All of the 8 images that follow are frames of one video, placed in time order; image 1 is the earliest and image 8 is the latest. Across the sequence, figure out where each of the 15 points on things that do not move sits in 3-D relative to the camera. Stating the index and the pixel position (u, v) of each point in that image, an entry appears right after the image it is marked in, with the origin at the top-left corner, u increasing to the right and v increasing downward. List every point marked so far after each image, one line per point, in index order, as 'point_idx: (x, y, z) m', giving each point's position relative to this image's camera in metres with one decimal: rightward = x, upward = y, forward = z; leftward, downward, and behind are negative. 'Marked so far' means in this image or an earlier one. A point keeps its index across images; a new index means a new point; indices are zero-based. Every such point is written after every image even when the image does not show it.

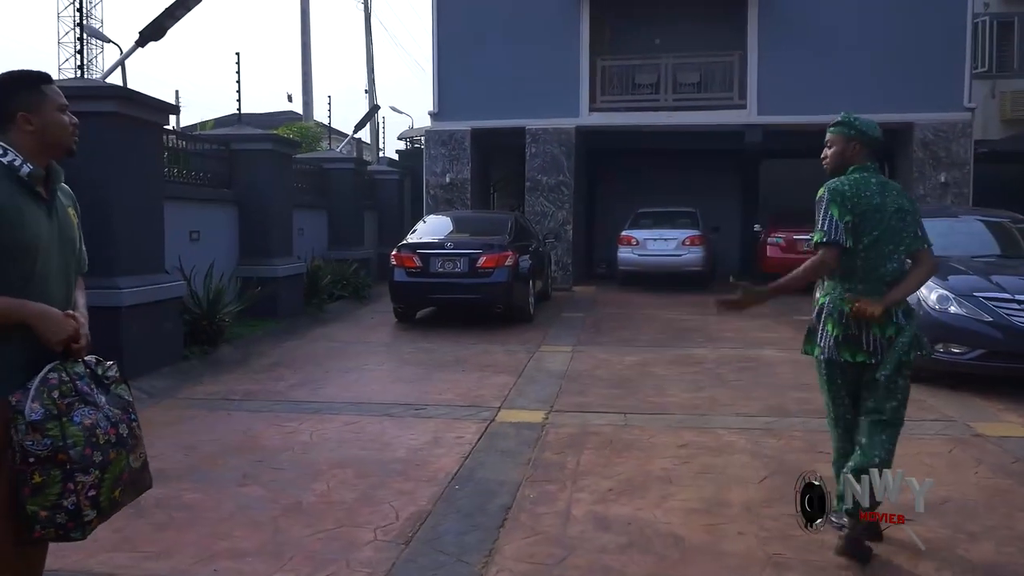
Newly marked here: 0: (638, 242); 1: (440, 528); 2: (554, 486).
0: (+2.2, +0.8, +16.5) m
1: (-0.3, -1.1, +4.4) m
2: (+0.2, -1.1, +5.1) m
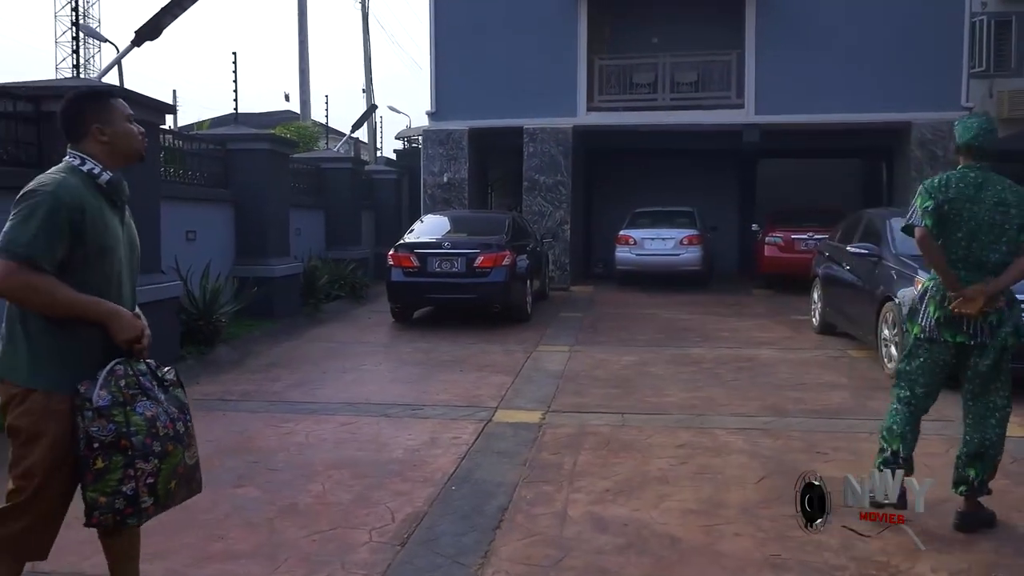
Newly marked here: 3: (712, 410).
0: (+2.2, +0.8, +16.4) m
1: (-0.4, -1.1, +4.4) m
2: (+0.2, -1.1, +5.1) m
3: (+1.5, -0.9, +6.9) m
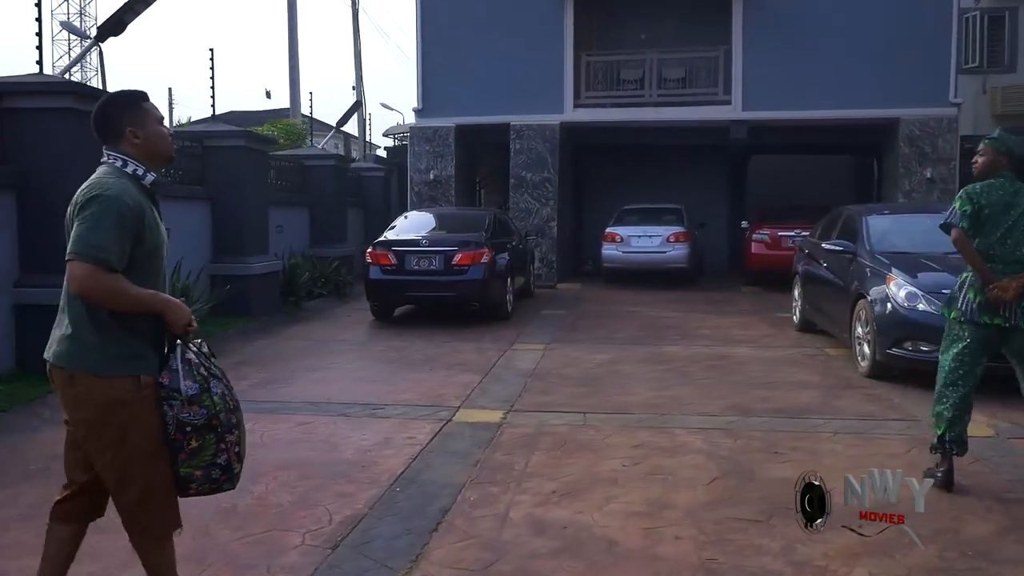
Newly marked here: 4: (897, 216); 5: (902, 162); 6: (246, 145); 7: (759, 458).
0: (+1.9, +0.9, +16.3) m
1: (-0.7, -1.1, +4.3) m
2: (-0.1, -1.1, +5.0) m
3: (+1.2, -0.9, +6.8) m
4: (+3.8, +0.7, +9.2) m
5: (+6.6, +2.1, +15.7) m
6: (-3.3, +1.8, +11.5) m
7: (+1.5, -1.0, +5.5) m
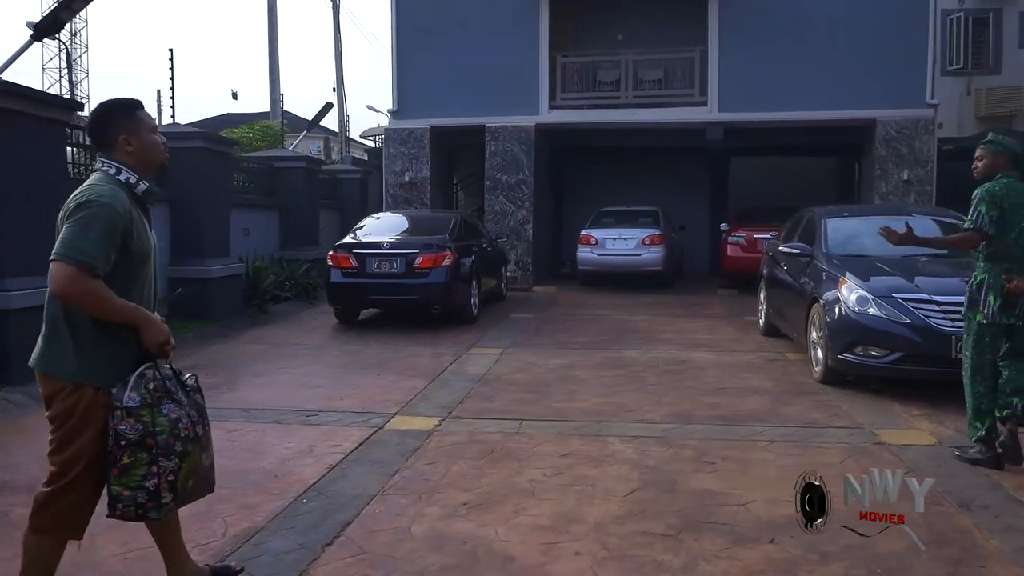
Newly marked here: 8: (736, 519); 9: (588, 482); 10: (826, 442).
0: (+1.5, +0.8, +16.2) m
1: (-1.1, -1.2, +4.2) m
2: (-0.5, -1.1, +4.8) m
3: (+0.7, -0.9, +6.6) m
4: (+3.4, +0.7, +9.1) m
5: (+6.2, +2.1, +15.5) m
6: (-3.8, +1.7, +11.4) m
7: (+1.0, -1.0, +5.3) m
8: (+1.1, -1.1, +4.4) m
9: (+0.4, -1.1, +5.1) m
10: (+2.0, -1.0, +5.9) m
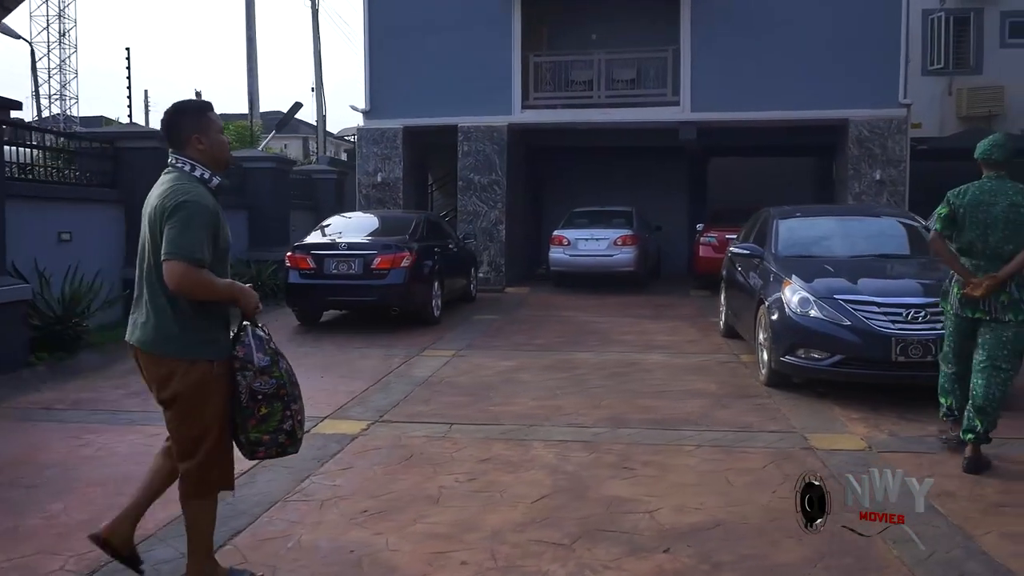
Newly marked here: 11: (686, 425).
0: (+1.0, +0.8, +16.1) m
1: (-1.6, -1.2, +4.0) m
2: (-1.0, -1.1, +4.7) m
3: (+0.3, -0.9, +6.5) m
4: (+2.9, +0.7, +8.9) m
5: (+5.7, +2.1, +15.4) m
6: (-4.3, +1.7, +11.2) m
7: (+0.5, -1.0, +5.2) m
8: (+0.6, -1.1, +4.3) m
9: (-0.1, -1.1, +4.9) m
10: (+1.5, -1.0, +5.7) m
11: (+1.2, -0.9, +6.4) m
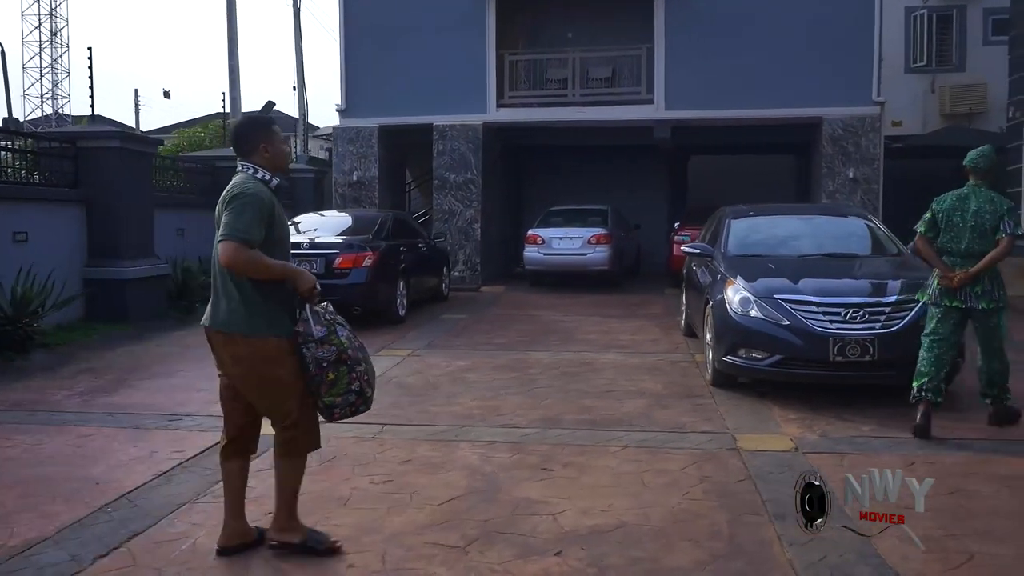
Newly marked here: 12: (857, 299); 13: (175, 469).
0: (+0.5, +0.8, +16.0) m
1: (-2.1, -1.2, +4.0) m
2: (-1.5, -1.1, +4.7) m
3: (-0.2, -0.9, +6.5) m
4: (+2.4, +0.7, +8.9) m
5: (+5.2, +2.1, +15.4) m
6: (-4.7, +1.7, +11.2) m
7: (+0.1, -1.0, +5.2) m
8: (+0.1, -1.1, +4.3) m
9: (-0.5, -1.1, +4.9) m
10: (+1.0, -1.0, +5.7) m
11: (+0.7, -0.9, +6.3) m
12: (+2.5, -0.1, +6.8) m
13: (-2.0, -1.1, +5.4) m
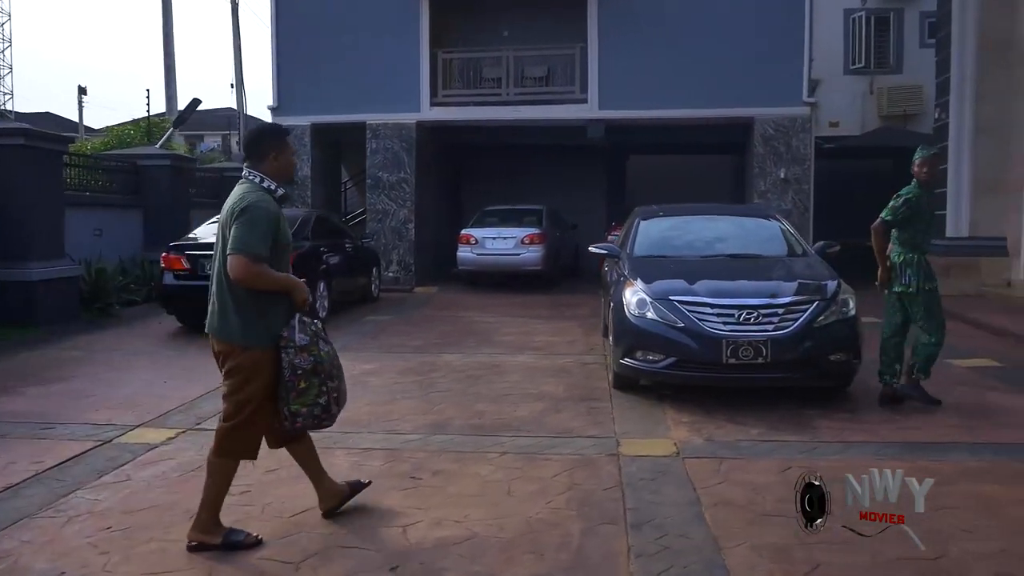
0: (-0.6, +0.8, +15.9) m
1: (-2.8, -1.2, +3.8) m
2: (-2.2, -1.1, +4.4) m
3: (-1.0, -0.9, +6.3) m
4: (+1.5, +0.7, +8.8) m
5: (+4.1, +2.1, +15.4) m
6: (-5.7, +1.7, +10.9) m
7: (-0.7, -1.1, +5.0) m
8: (-0.6, -1.1, +4.1) m
9: (-1.3, -1.1, +4.7) m
10: (+0.3, -1.0, +5.6) m
11: (0.0, -1.0, +6.2) m
12: (+1.8, -0.1, +6.7) m
13: (-2.7, -1.1, +5.2) m
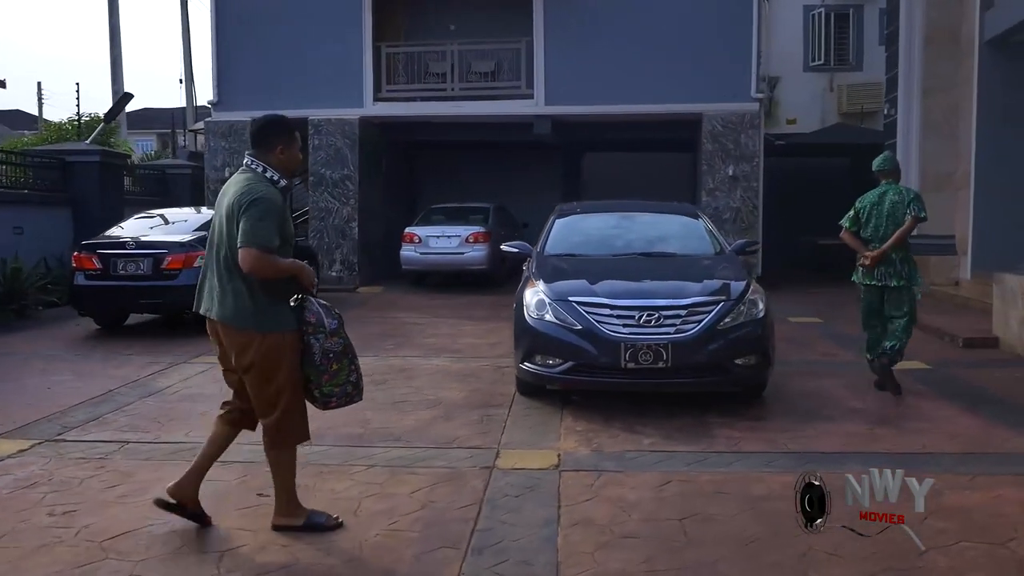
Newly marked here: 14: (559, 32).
0: (-1.5, +0.8, +15.5) m
1: (-3.5, -1.2, +3.3) m
2: (-2.9, -1.1, +4.0) m
3: (-1.7, -1.0, +5.9) m
4: (+0.7, +0.7, +8.5) m
5: (+3.2, +2.1, +15.1) m
6: (-6.5, +1.7, +10.4) m
7: (-1.4, -1.1, +4.6) m
8: (-1.3, -1.1, +3.7) m
9: (-2.0, -1.1, +4.3) m
10: (-0.5, -1.0, +5.2) m
11: (-0.8, -1.0, +5.8) m
12: (+1.0, -0.1, +6.4) m
13: (-3.4, -1.1, +4.7) m
14: (+0.8, +4.2, +15.2) m
